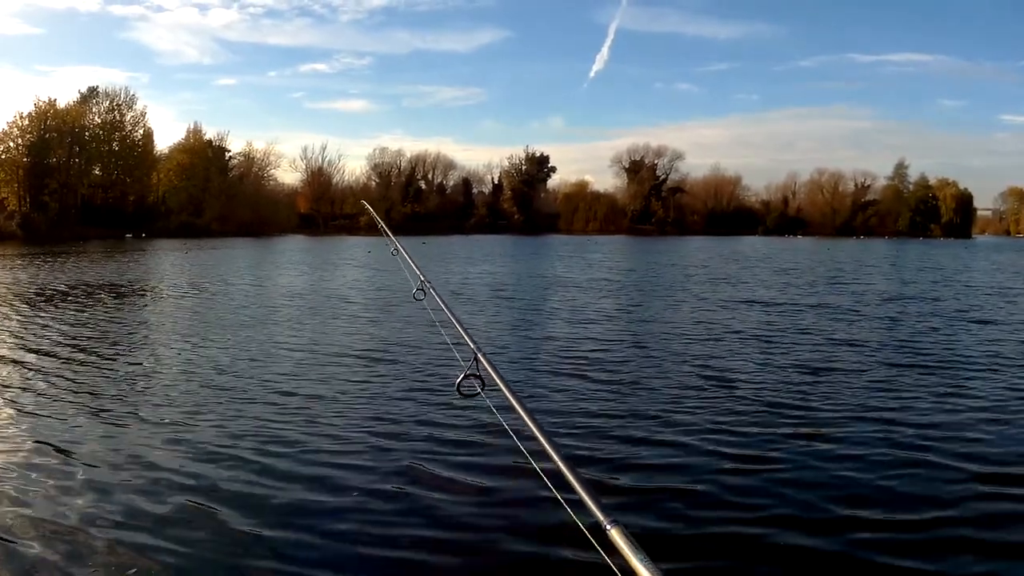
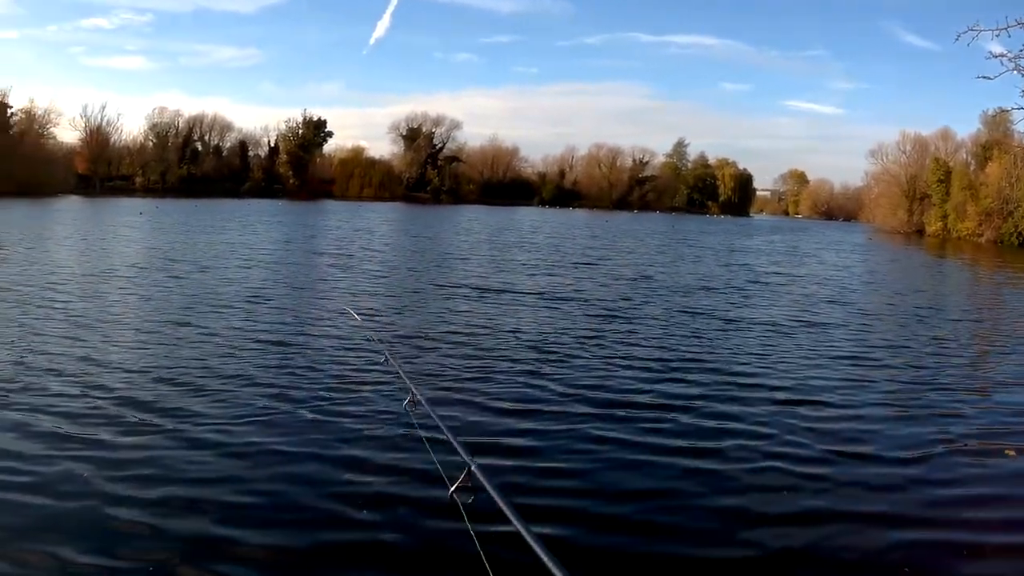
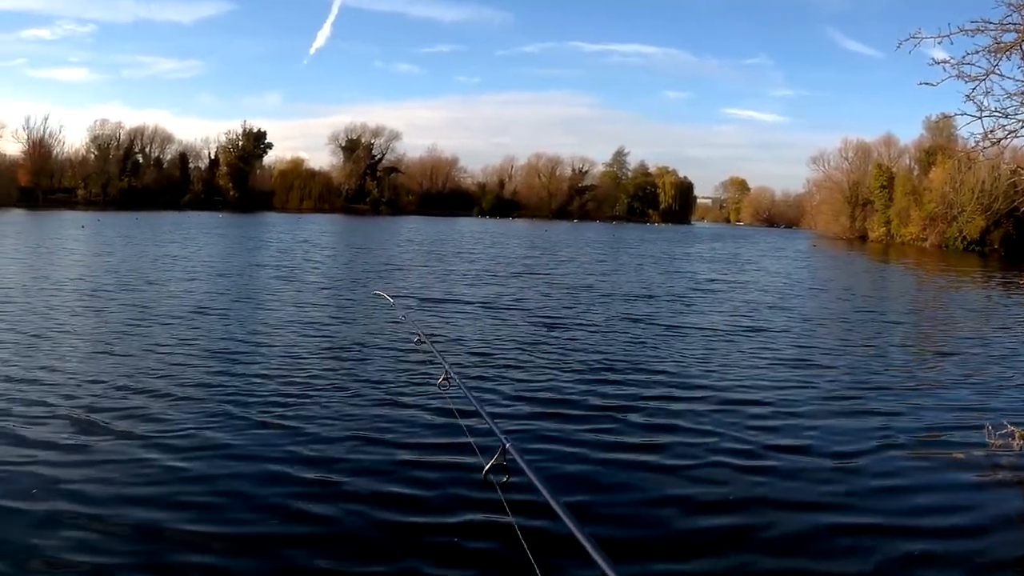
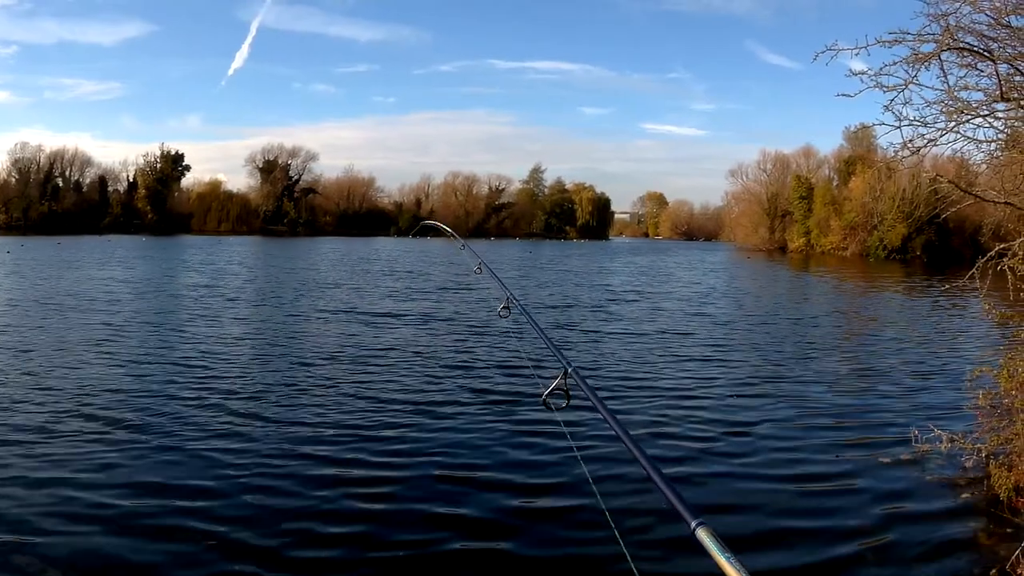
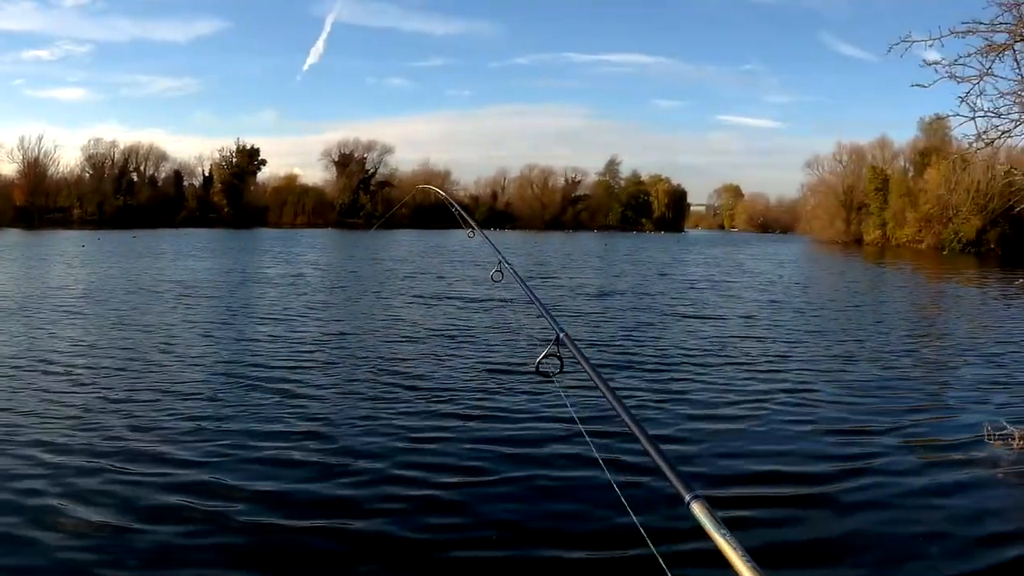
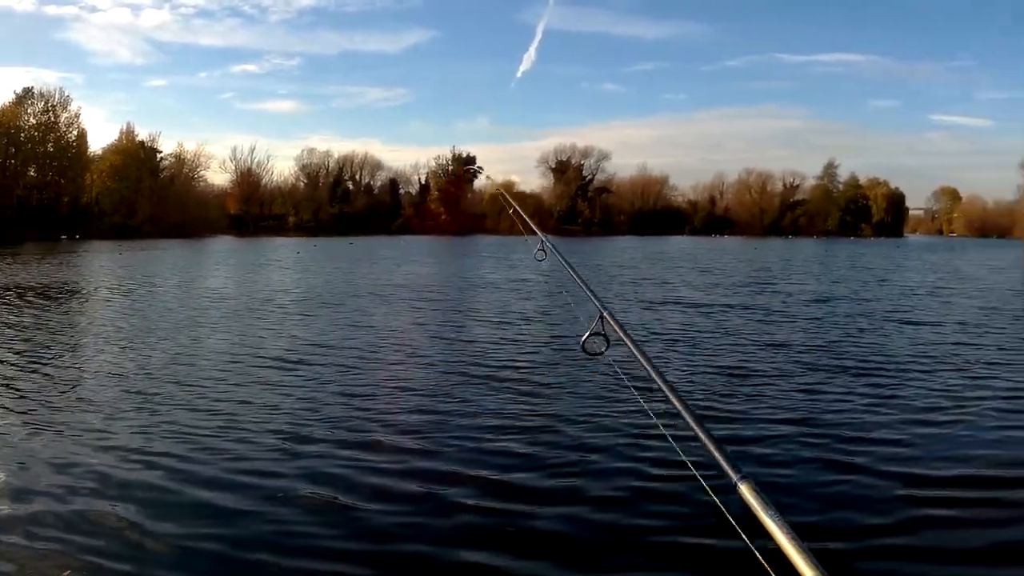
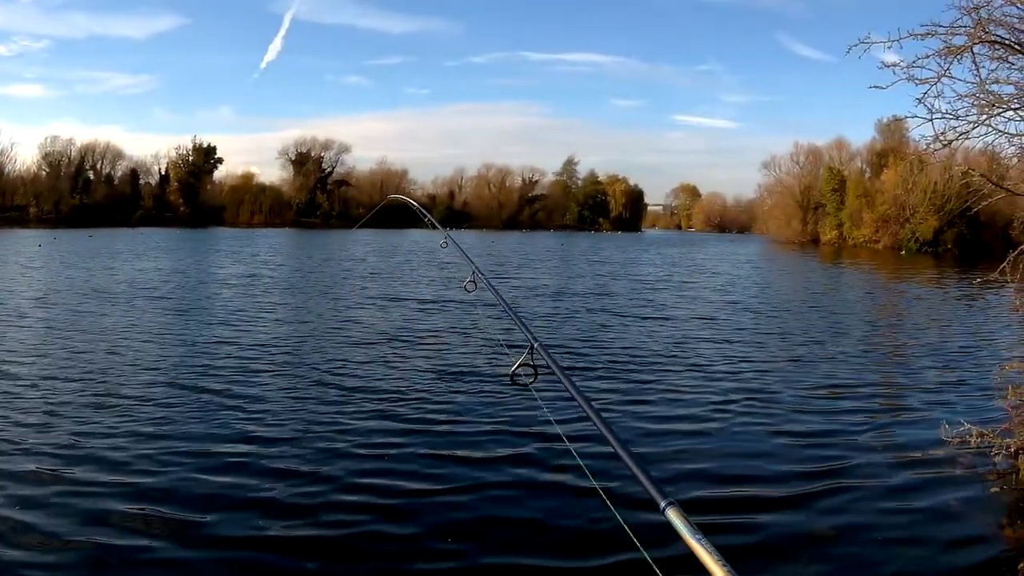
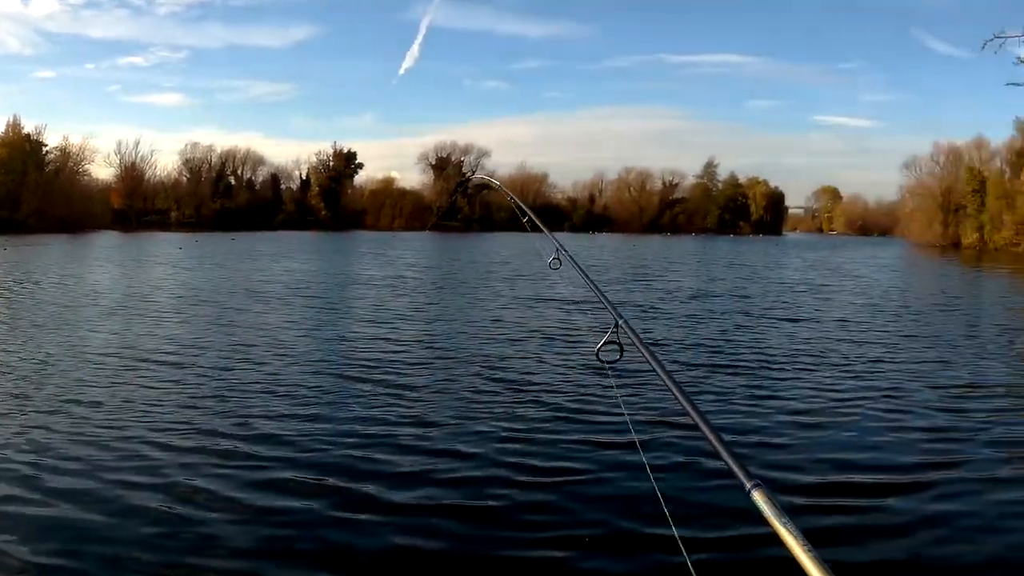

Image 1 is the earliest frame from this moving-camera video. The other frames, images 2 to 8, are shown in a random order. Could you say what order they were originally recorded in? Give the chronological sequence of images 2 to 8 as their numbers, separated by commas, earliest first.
6, 8, 5, 7, 4, 3, 2
